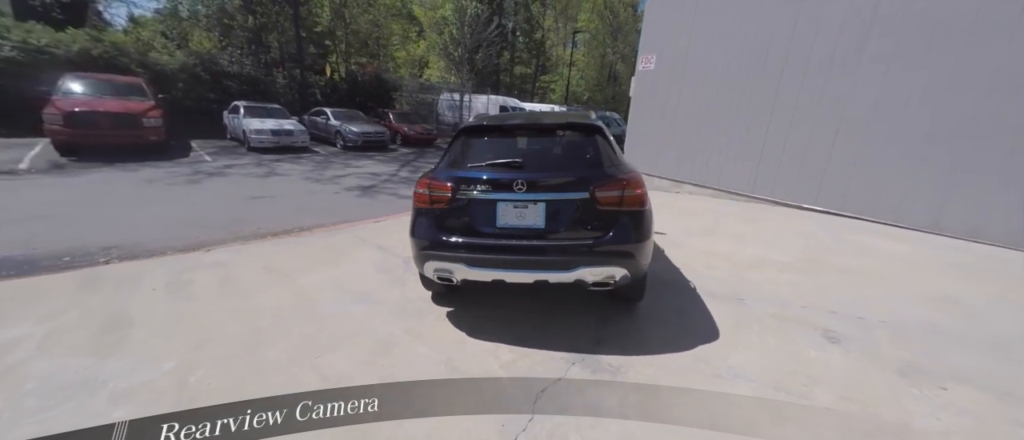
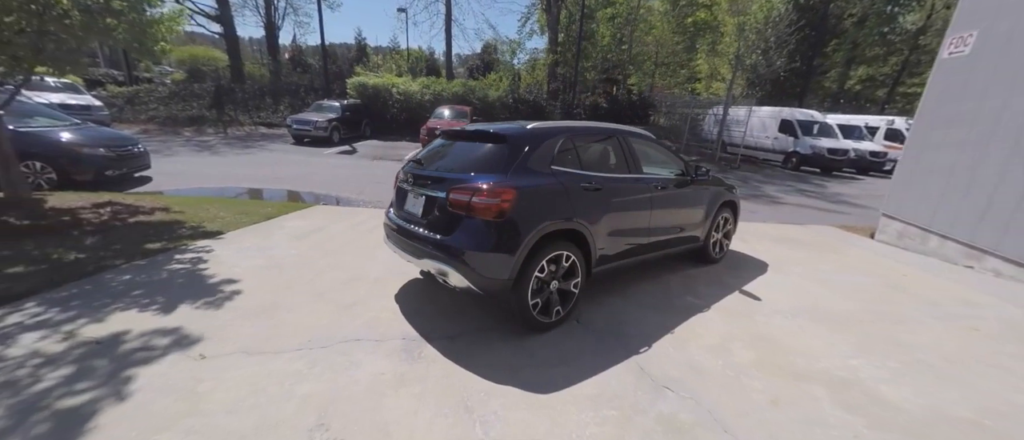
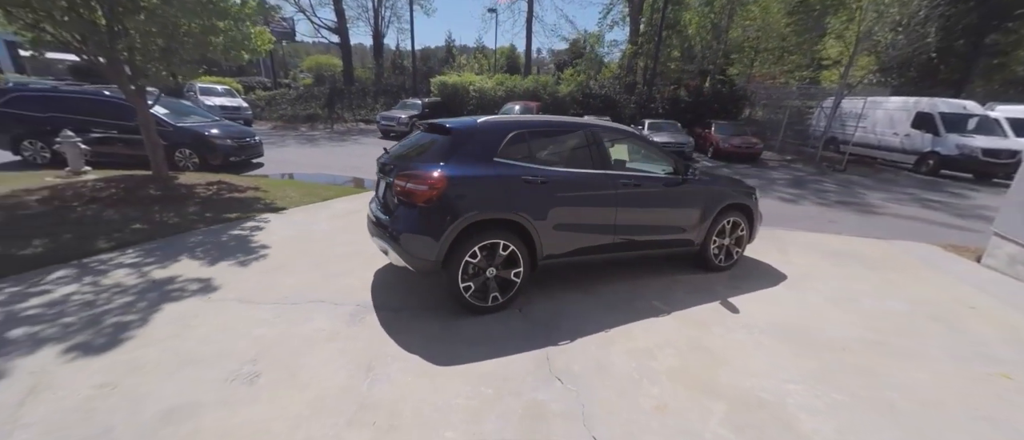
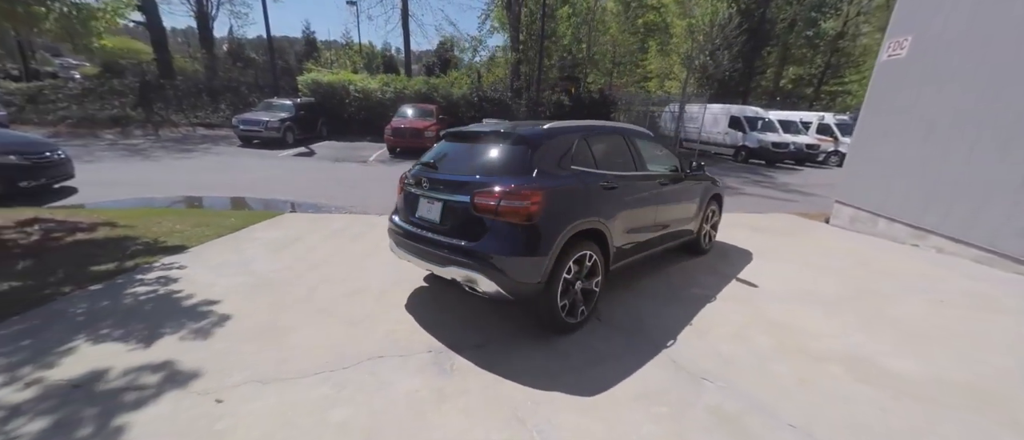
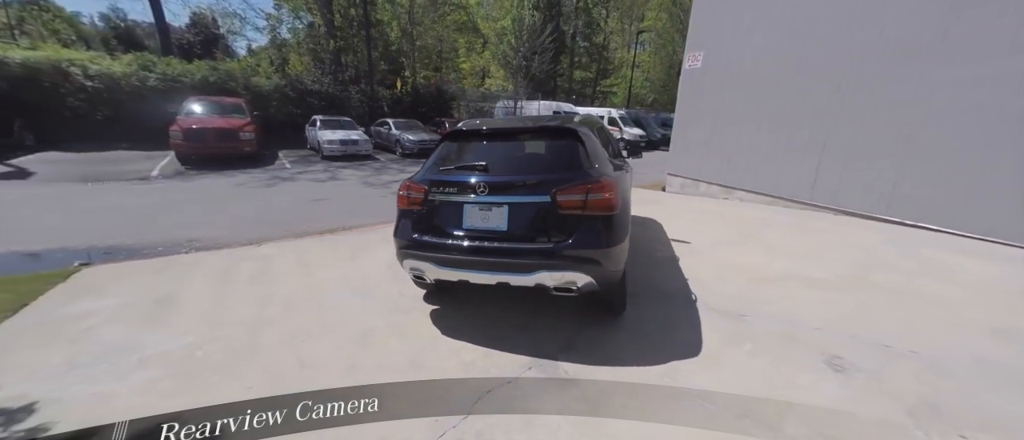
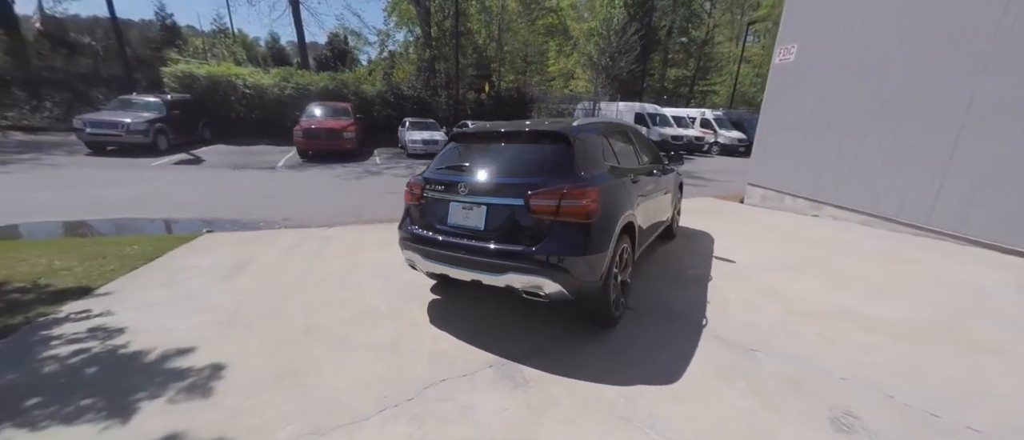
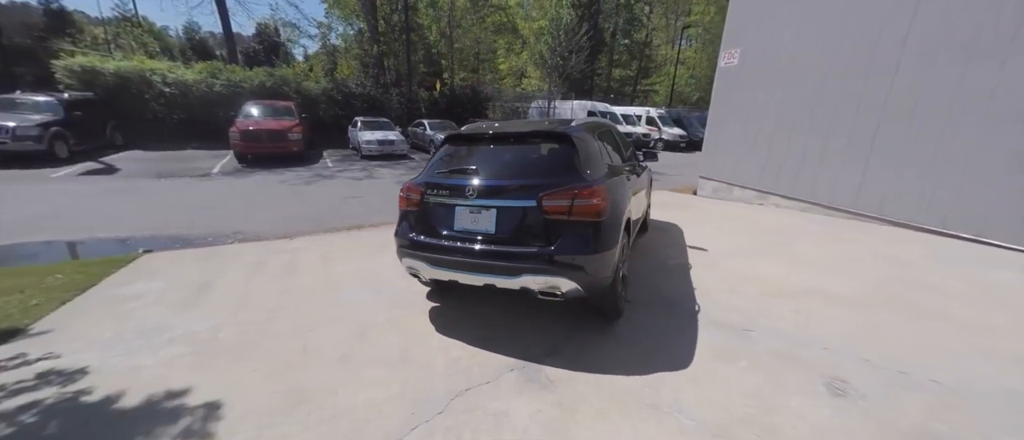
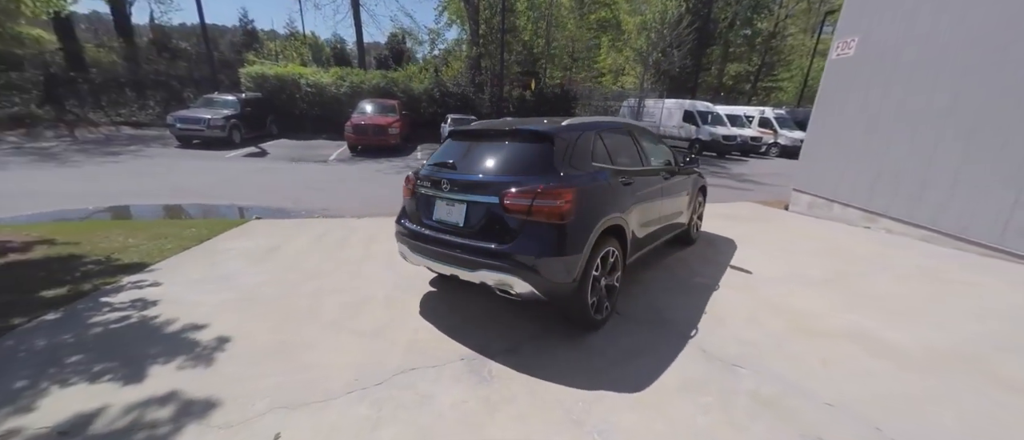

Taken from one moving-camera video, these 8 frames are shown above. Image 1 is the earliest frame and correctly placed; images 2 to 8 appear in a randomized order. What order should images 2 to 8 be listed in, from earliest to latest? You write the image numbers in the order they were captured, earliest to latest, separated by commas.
5, 7, 6, 8, 4, 2, 3
